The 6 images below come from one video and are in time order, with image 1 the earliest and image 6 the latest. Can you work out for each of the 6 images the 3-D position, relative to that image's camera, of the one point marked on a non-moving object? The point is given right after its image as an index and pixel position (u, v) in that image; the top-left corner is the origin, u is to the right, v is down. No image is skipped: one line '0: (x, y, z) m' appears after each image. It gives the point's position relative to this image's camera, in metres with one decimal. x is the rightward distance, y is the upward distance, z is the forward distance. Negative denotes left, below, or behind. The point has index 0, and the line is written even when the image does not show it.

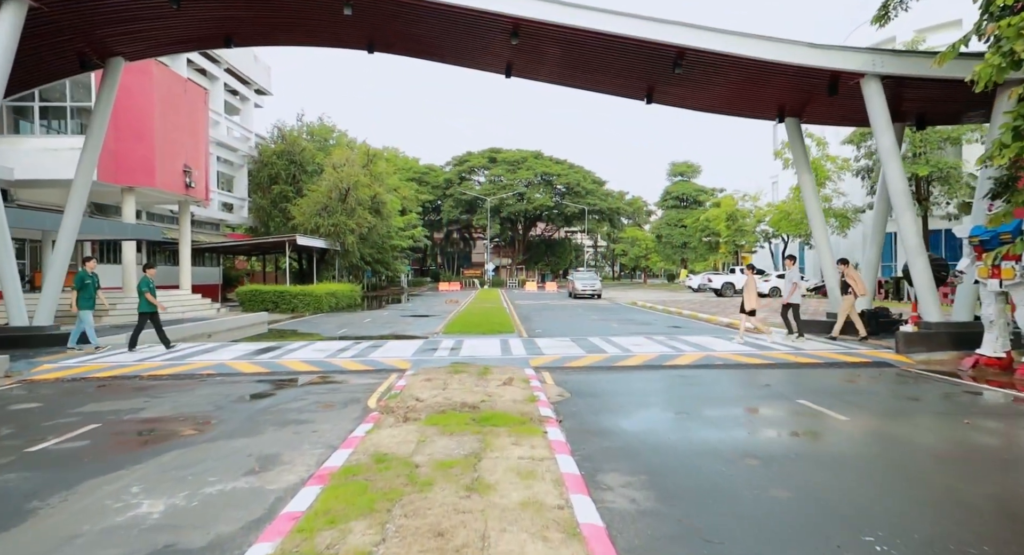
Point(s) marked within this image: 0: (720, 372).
0: (+3.7, -1.7, +9.2) m
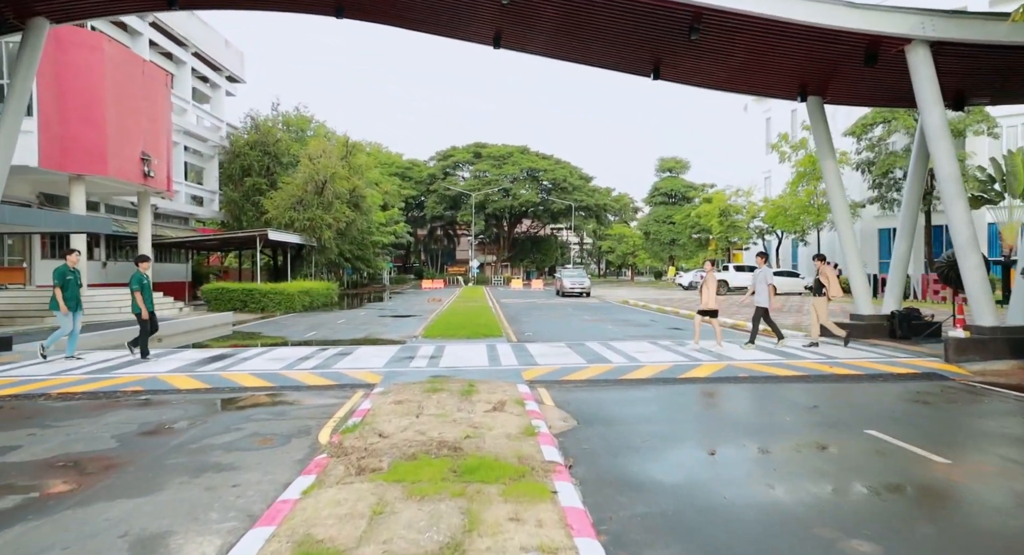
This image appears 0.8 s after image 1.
0: (+3.6, -1.7, +7.7) m
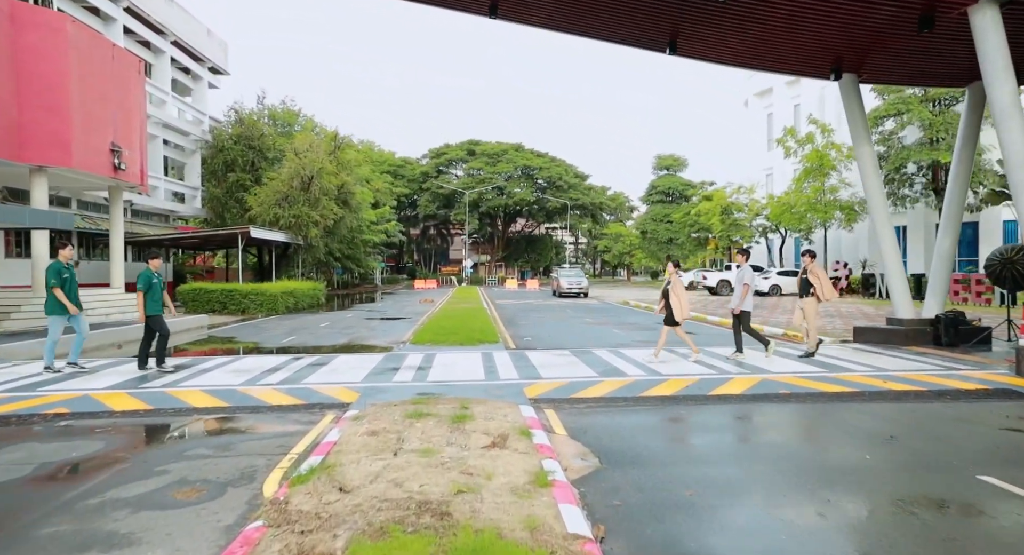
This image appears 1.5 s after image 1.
0: (+3.6, -1.7, +6.4) m
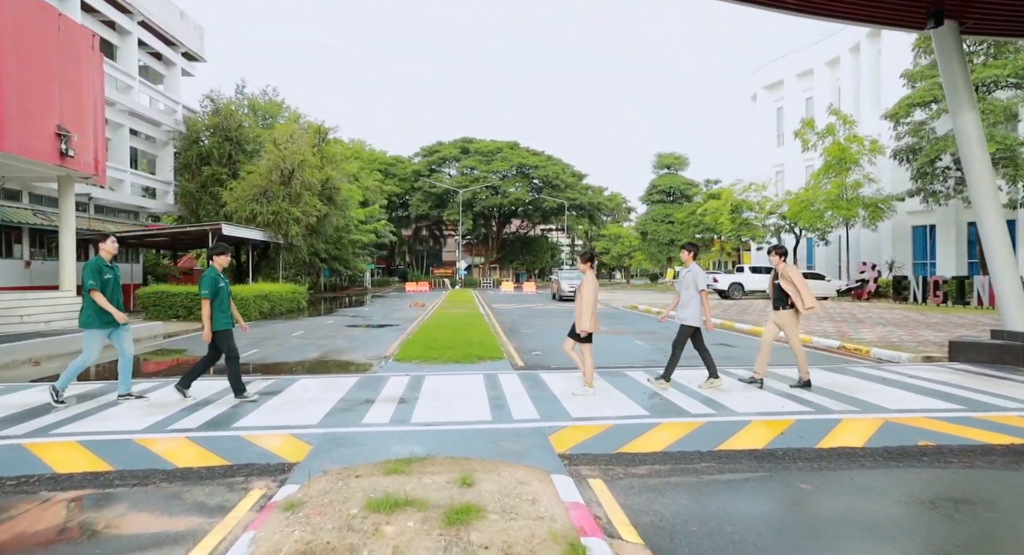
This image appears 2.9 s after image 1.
0: (+3.8, -1.7, +4.2) m
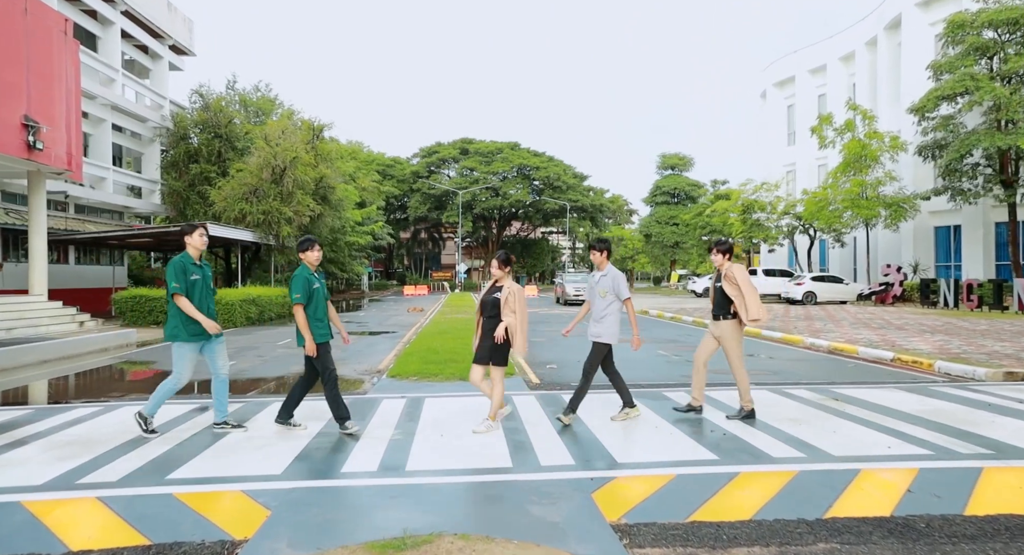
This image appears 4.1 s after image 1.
0: (+4.1, -1.7, +2.7) m
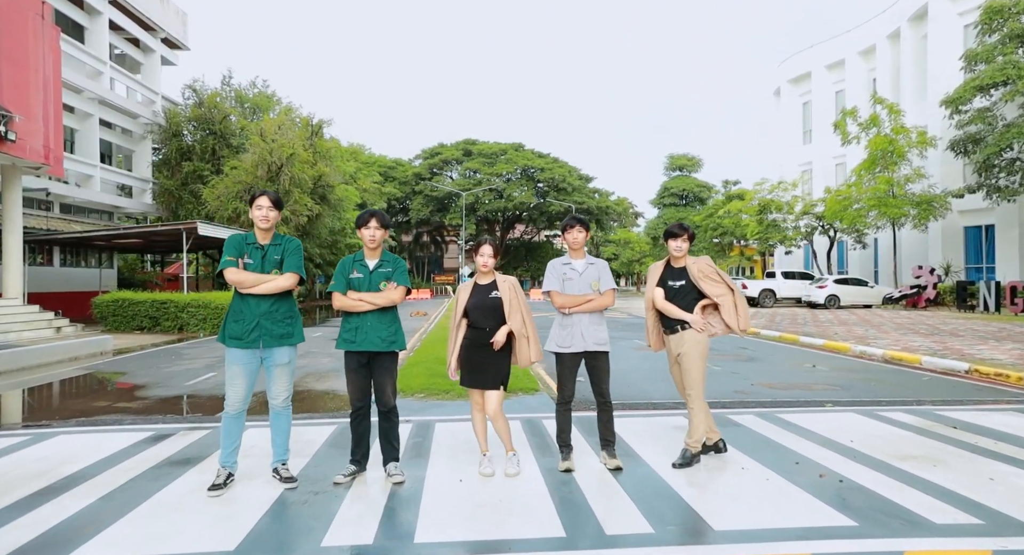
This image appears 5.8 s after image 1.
0: (+4.4, -1.6, +1.4) m
